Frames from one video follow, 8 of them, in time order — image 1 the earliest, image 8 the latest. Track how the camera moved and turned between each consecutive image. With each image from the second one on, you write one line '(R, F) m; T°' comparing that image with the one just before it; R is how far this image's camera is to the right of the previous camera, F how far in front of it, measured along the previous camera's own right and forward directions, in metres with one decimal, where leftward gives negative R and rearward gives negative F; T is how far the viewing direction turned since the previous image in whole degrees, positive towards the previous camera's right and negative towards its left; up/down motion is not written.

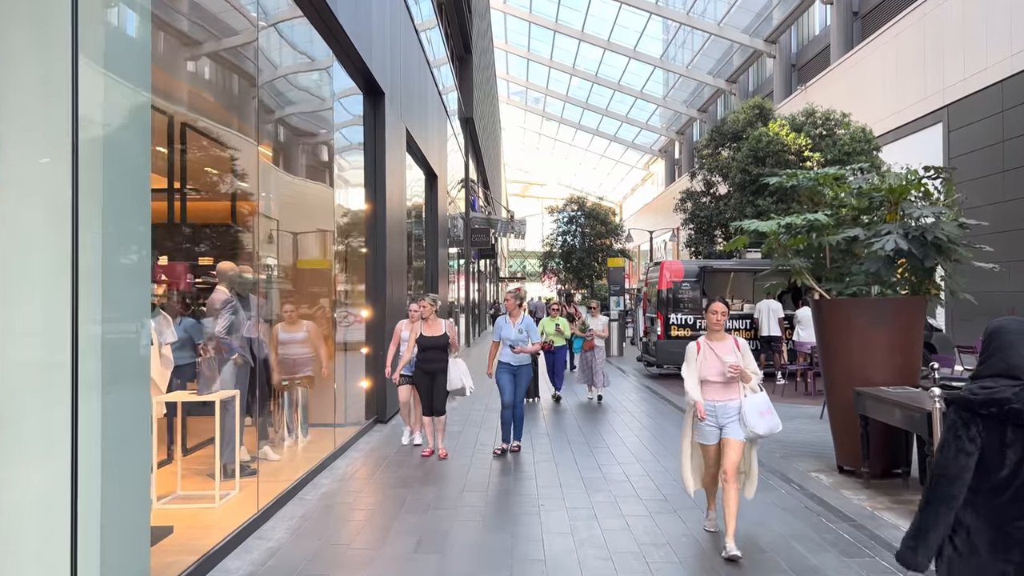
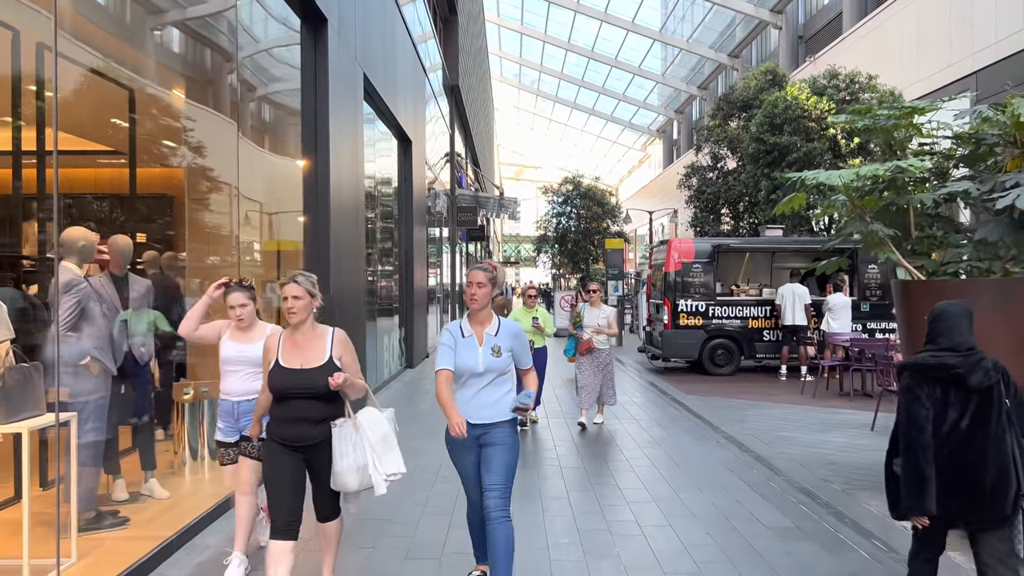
(+0.2, +1.9) m; 0°
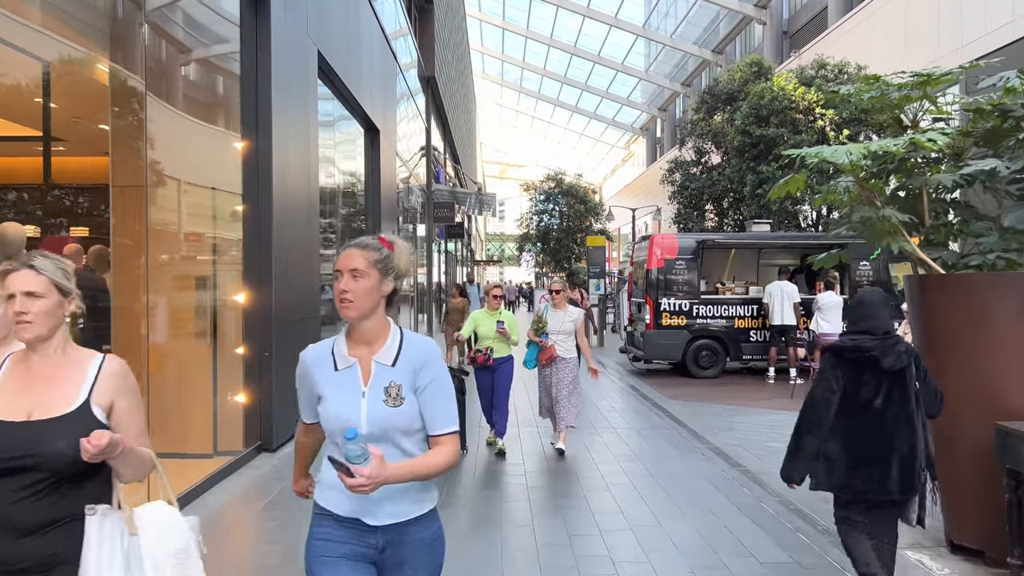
(+0.2, +0.7) m; +1°
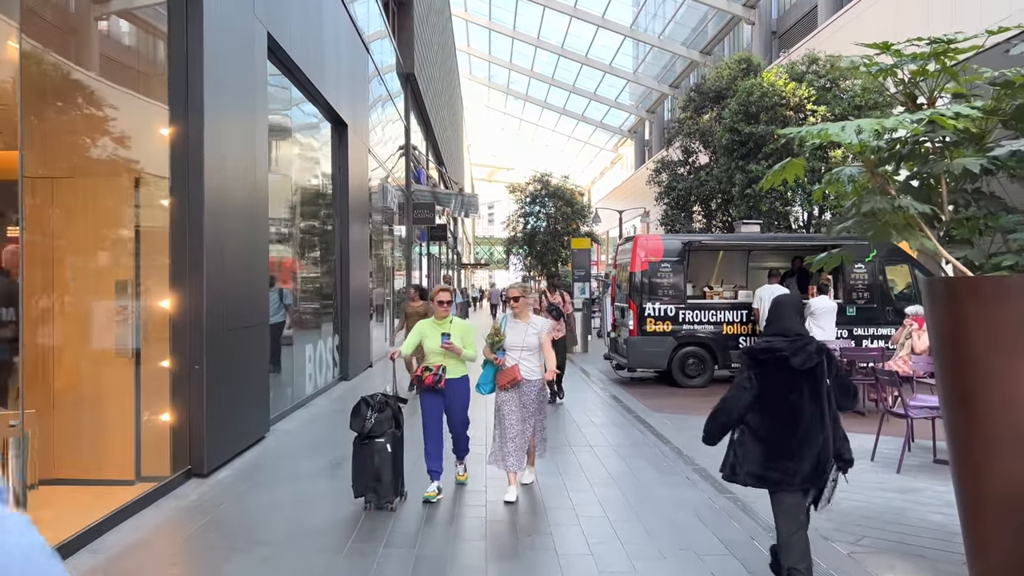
(+0.2, +0.7) m; +1°
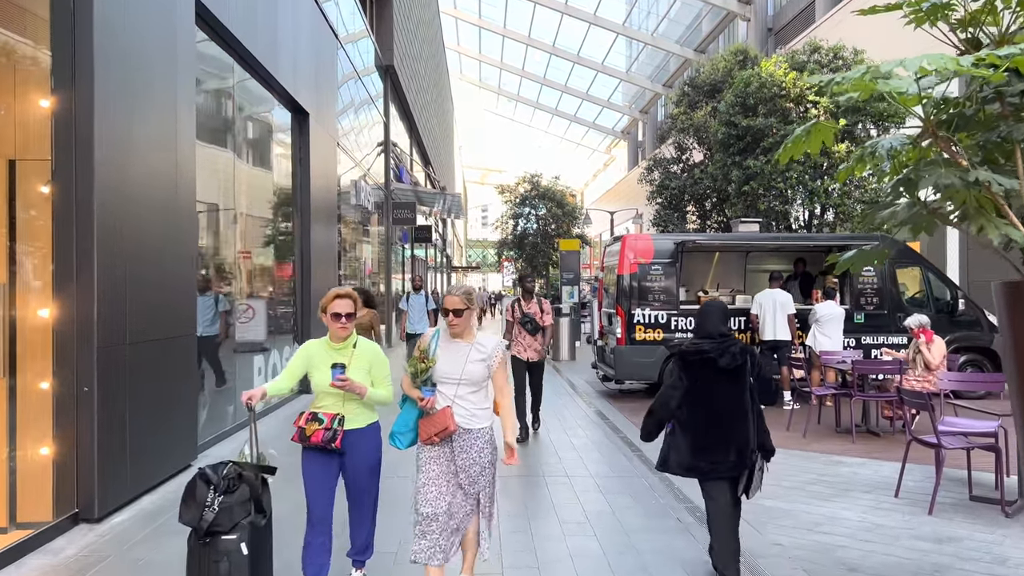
(+0.2, +1.0) m; 0°
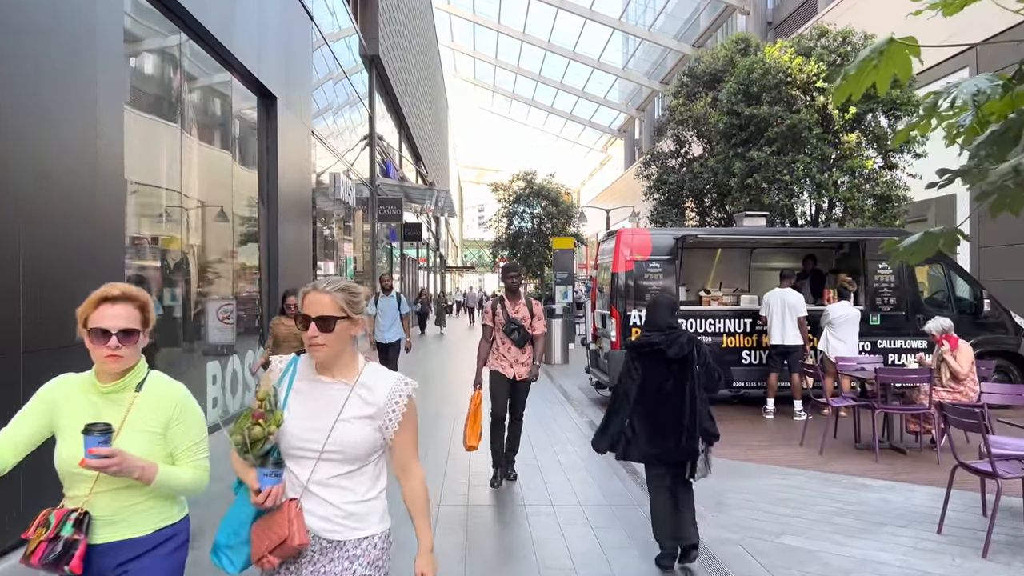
(+0.1, +0.8) m; 0°
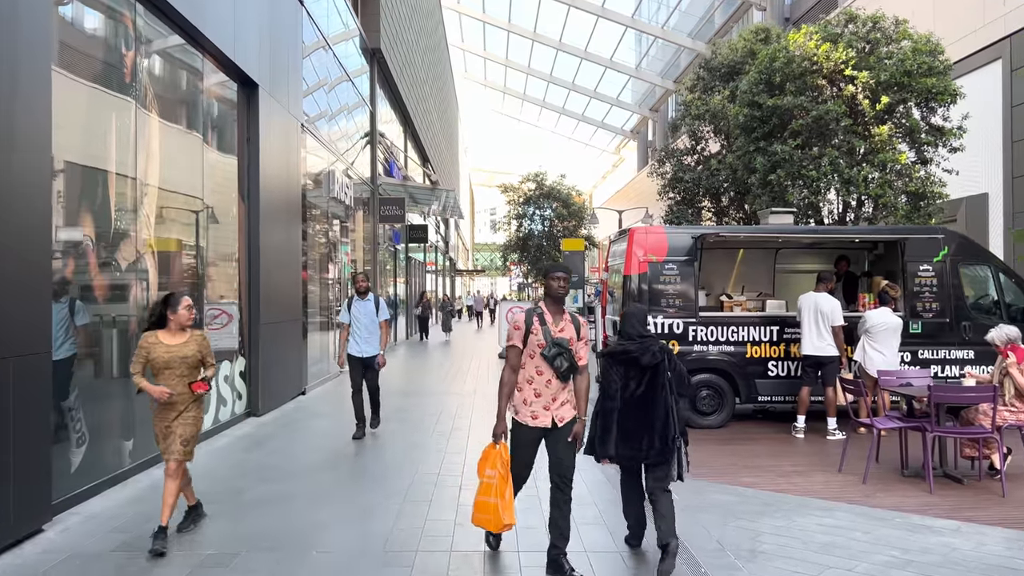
(+0.1, +0.8) m; -1°
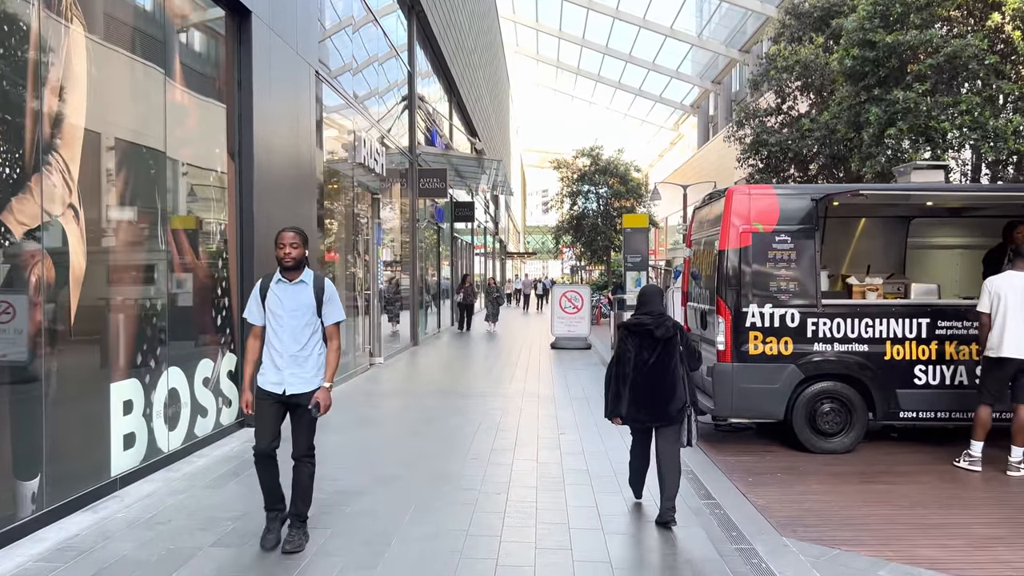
(-0.1, +2.0) m; -4°
